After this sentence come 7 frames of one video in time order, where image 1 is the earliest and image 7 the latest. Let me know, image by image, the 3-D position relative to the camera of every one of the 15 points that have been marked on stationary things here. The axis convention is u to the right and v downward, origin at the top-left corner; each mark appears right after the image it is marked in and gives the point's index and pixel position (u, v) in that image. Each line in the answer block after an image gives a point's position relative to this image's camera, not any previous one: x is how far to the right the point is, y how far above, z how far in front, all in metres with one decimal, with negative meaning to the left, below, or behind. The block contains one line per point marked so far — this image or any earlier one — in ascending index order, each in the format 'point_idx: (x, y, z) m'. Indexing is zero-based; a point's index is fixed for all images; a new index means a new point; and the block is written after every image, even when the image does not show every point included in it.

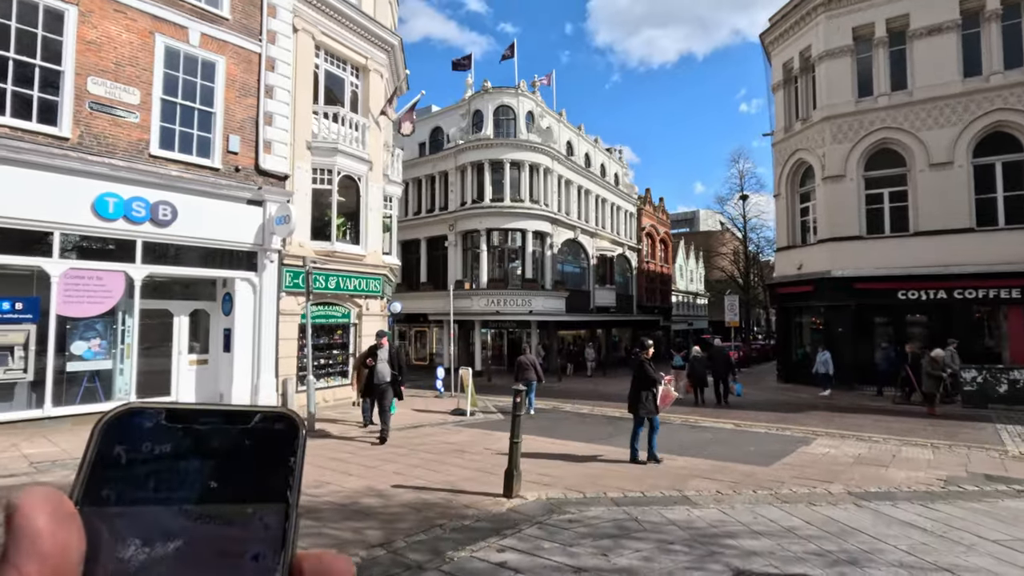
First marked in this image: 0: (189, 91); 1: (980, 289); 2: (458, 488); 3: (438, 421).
0: (-6.5, +4.0, +10.8) m
1: (+15.0, 0.0, +17.2) m
2: (-0.6, -2.2, +6.0) m
3: (-1.7, -3.0, +12.1) m
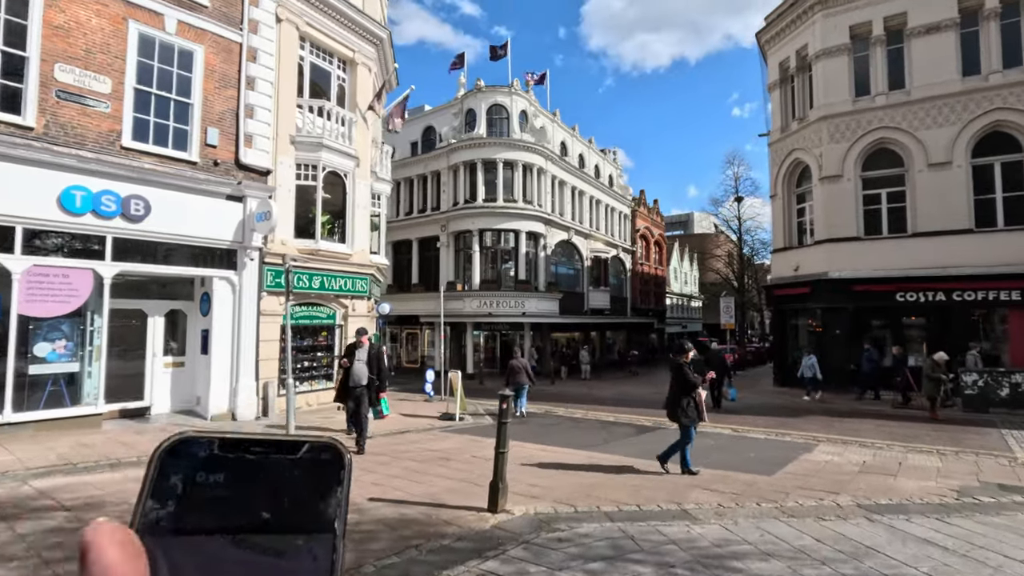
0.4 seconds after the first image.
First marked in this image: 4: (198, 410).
0: (-6.7, +4.0, +10.3) m
1: (+14.7, -0.1, +16.9) m
2: (-0.8, -2.2, +5.6) m
3: (-1.9, -3.0, +11.7) m
4: (-6.4, -2.5, +10.9) m
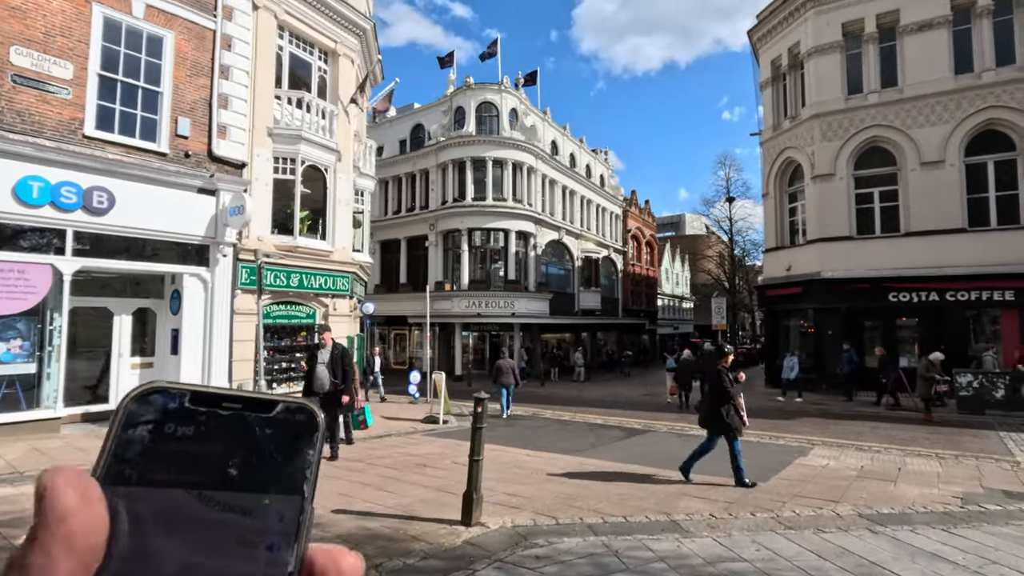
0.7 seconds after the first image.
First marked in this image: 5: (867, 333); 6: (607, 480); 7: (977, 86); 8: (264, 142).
0: (-7.0, +4.1, +9.9) m
1: (+14.4, -0.1, +16.7) m
2: (-1.0, -2.2, +5.1) m
3: (-2.2, -3.0, +11.2) m
4: (-6.7, -2.4, +10.4) m
5: (+12.3, -1.6, +18.6) m
6: (+1.2, -2.4, +6.7) m
7: (+14.7, +6.4, +16.9) m
8: (-5.5, +3.2, +11.9) m
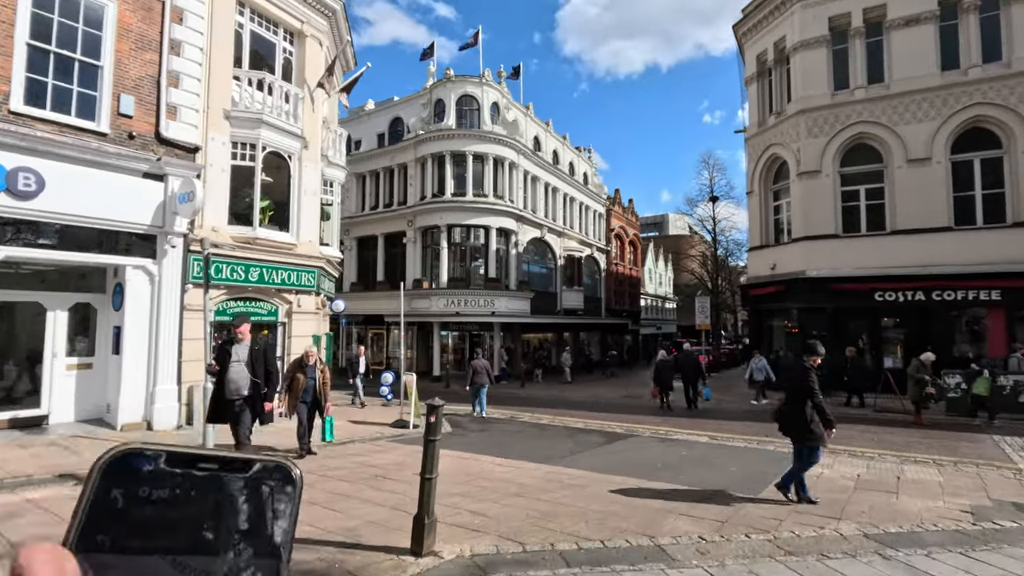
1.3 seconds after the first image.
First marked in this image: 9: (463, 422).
0: (-7.4, +4.2, +8.9) m
1: (+13.7, -0.1, +16.4) m
2: (-1.3, -2.1, +4.4) m
3: (-2.7, -2.9, +10.5) m
4: (-7.2, -2.3, +9.5) m
5: (+11.6, -1.5, +18.2) m
6: (+0.8, -2.3, +6.0) m
7: (+14.1, +6.4, +16.7) m
8: (-6.0, +3.3, +11.1) m
9: (-1.1, -3.1, +12.4) m
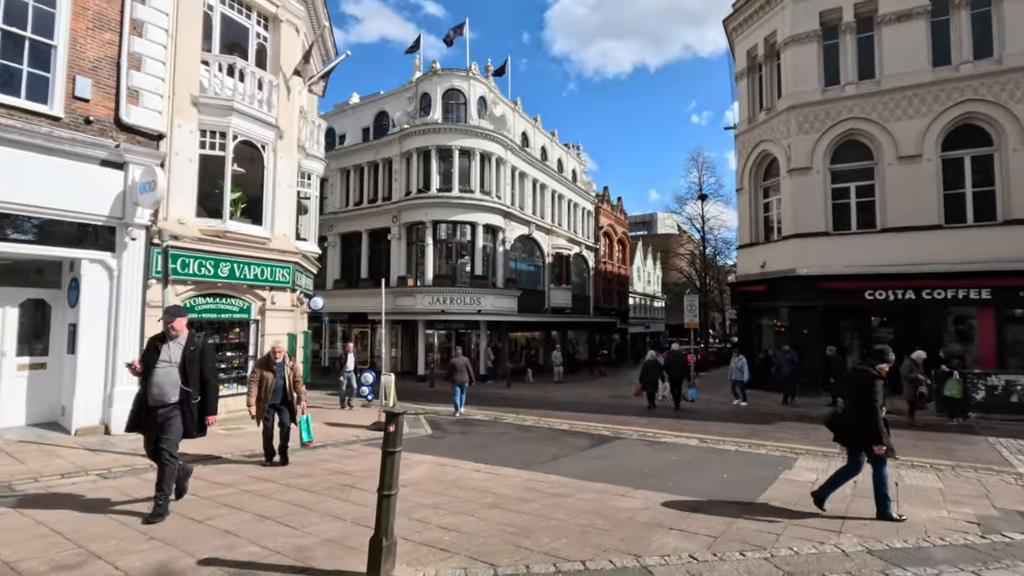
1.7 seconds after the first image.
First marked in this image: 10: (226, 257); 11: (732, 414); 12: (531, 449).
0: (-7.7, +4.3, +8.3) m
1: (+13.2, 0.0, +16.2) m
2: (-1.5, -2.0, +3.9) m
3: (-3.0, -2.8, +10.0) m
4: (-7.5, -2.2, +8.9) m
5: (+11.1, -1.5, +18.0) m
6: (+0.6, -2.3, +5.6) m
7: (+13.6, +6.4, +16.5) m
8: (-6.3, +3.4, +10.5) m
9: (-1.5, -3.0, +12.0) m
10: (-5.8, +0.6, +10.9) m
11: (+5.8, -3.3, +14.0) m
12: (+0.3, -2.7, +9.1) m
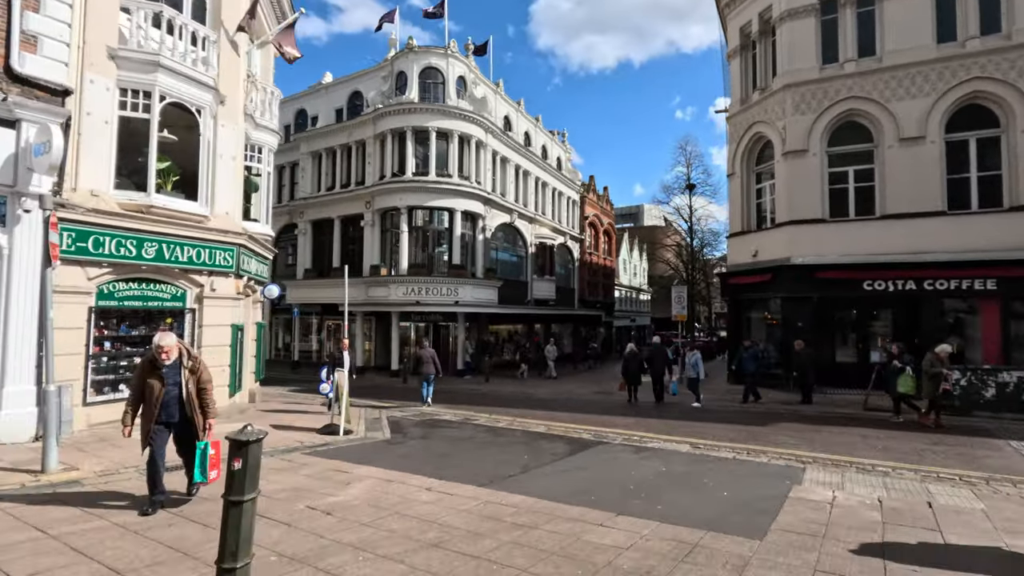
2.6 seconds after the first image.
0: (-8.2, +4.5, +6.8) m
1: (+12.6, +0.2, +15.3) m
2: (-1.9, -1.8, +2.6) m
3: (-3.6, -2.5, +8.6) m
4: (-8.0, -2.0, +7.5) m
5: (+10.4, -1.2, +17.0) m
6: (+0.1, -2.1, +4.3) m
7: (+13.0, +6.7, +15.5) m
8: (-6.9, +3.7, +9.0) m
9: (-2.1, -2.8, +10.7) m
10: (-6.4, +0.9, +9.5) m
11: (+5.1, -3.0, +12.9) m
12: (-0.2, -2.5, +7.9) m
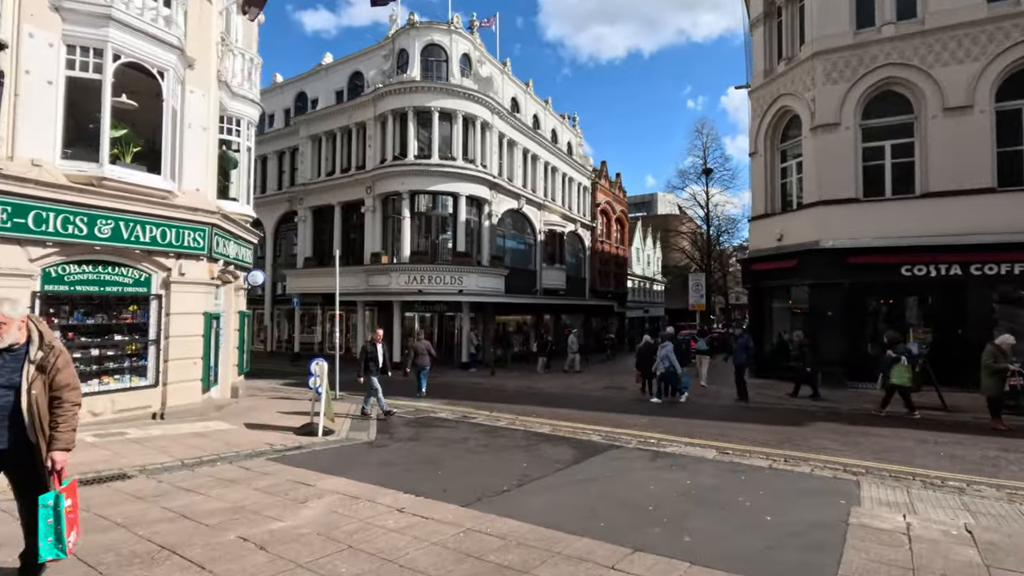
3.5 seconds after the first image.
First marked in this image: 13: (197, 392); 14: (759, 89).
0: (-8.2, +4.7, +5.8) m
1: (+12.7, +0.6, +13.8) m
2: (-2.1, -1.6, +1.5) m
3: (-3.6, -2.3, +7.6) m
4: (-8.0, -1.7, +6.5) m
5: (+10.5, -0.8, +15.7) m
6: (0.0, -1.9, +3.2) m
7: (+13.1, +7.1, +13.9) m
8: (-6.9, +4.0, +7.9) m
9: (-2.1, -2.5, +9.6) m
10: (-6.4, +1.2, +8.5) m
11: (+5.2, -2.7, +11.7) m
12: (-0.2, -2.2, +6.8) m
13: (-5.9, -1.9, +10.0) m
14: (+8.5, +6.9, +18.5) m
